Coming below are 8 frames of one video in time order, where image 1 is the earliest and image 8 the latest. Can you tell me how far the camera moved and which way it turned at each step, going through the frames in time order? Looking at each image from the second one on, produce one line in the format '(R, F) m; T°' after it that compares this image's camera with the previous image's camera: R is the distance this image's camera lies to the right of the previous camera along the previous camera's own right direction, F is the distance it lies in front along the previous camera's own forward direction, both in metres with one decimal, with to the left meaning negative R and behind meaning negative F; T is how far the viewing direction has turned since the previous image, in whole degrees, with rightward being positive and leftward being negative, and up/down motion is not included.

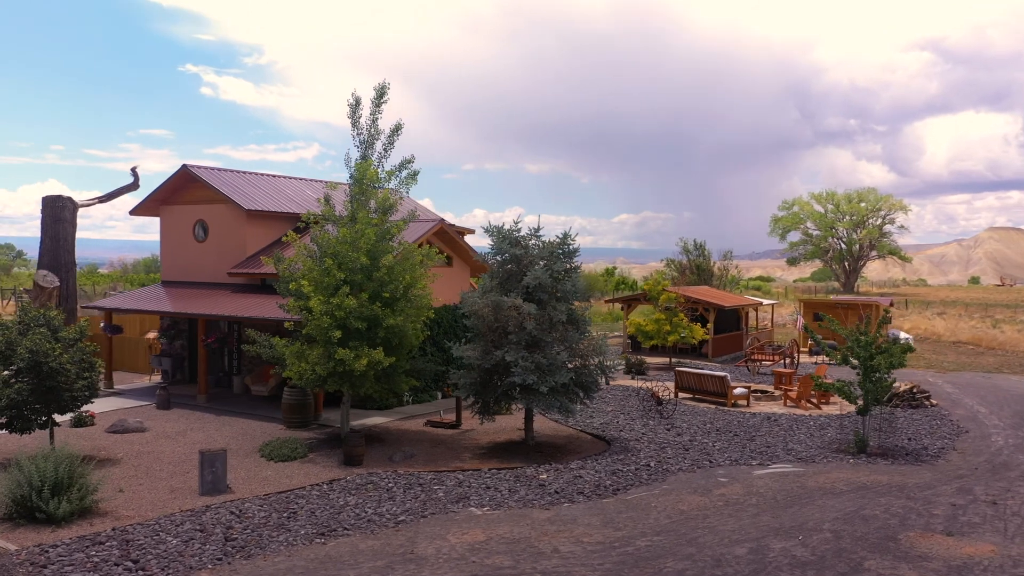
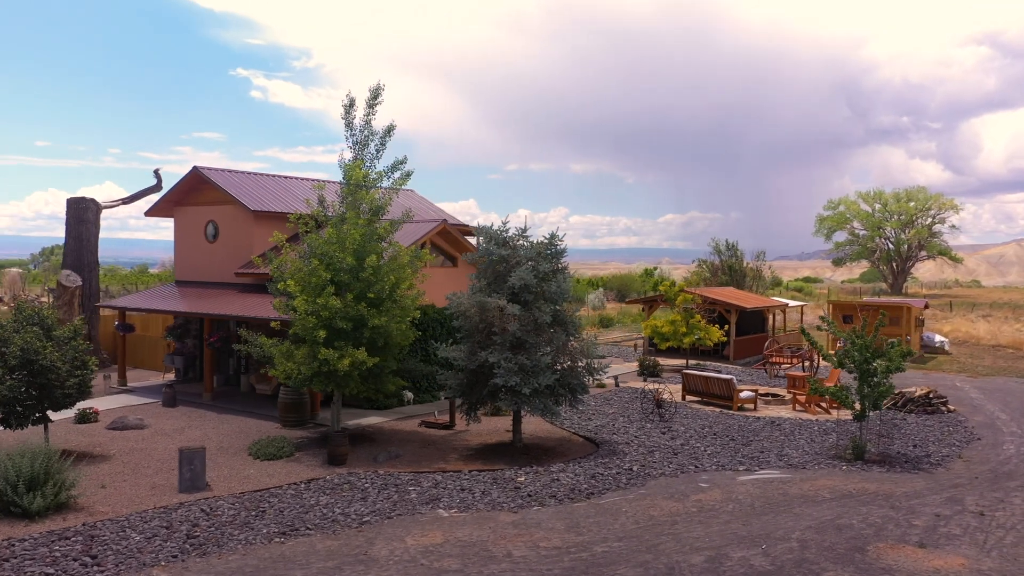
(+0.9, +0.1) m; -3°
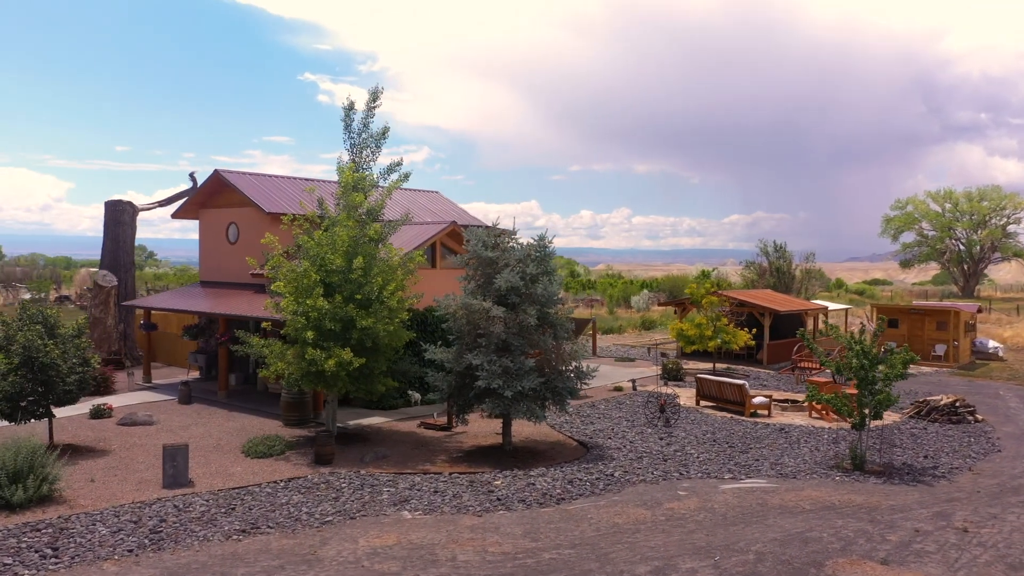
(+1.2, +0.1) m; -4°
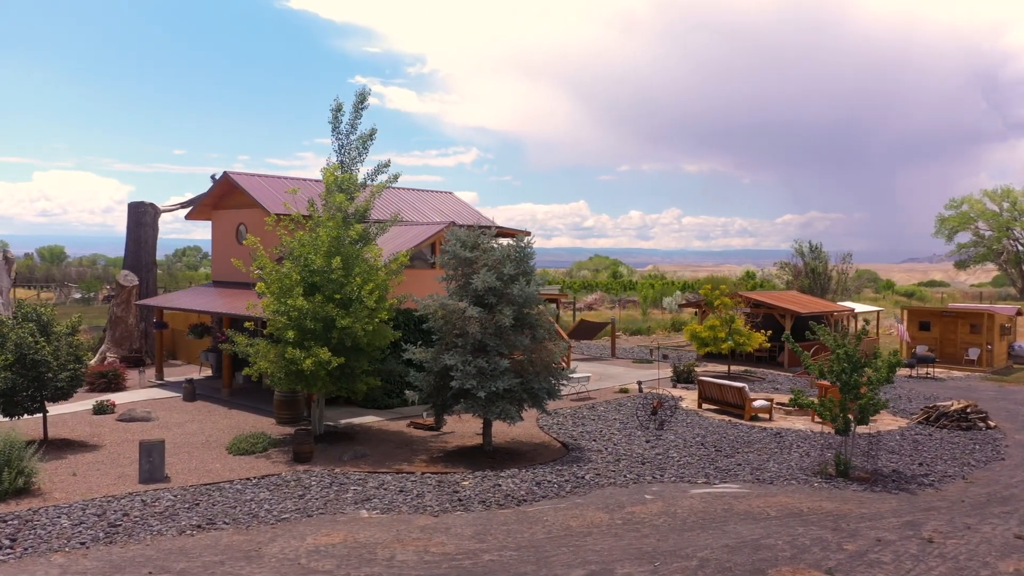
(+1.1, +0.1) m; -3°
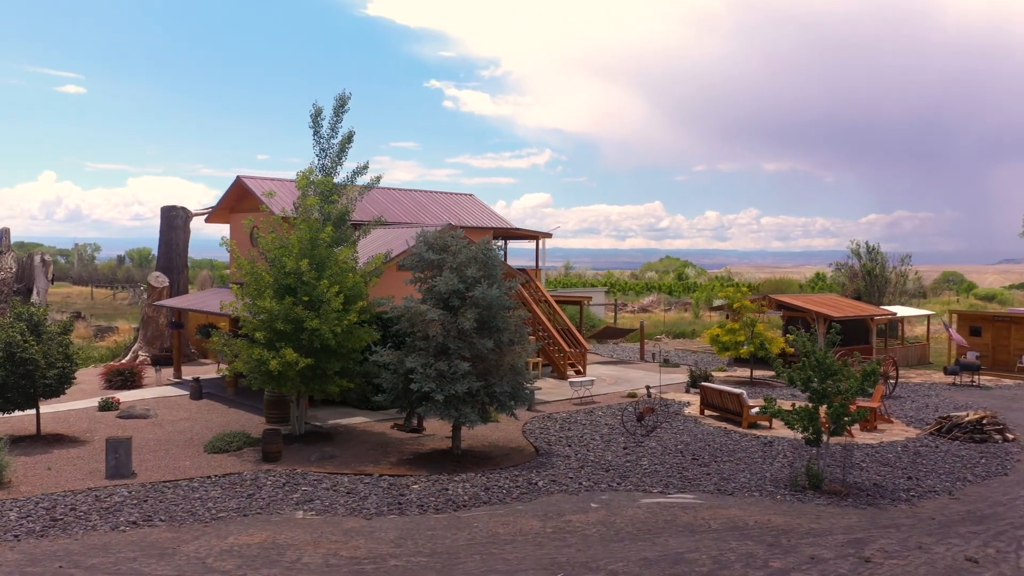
(+1.7, +0.2) m; -5°
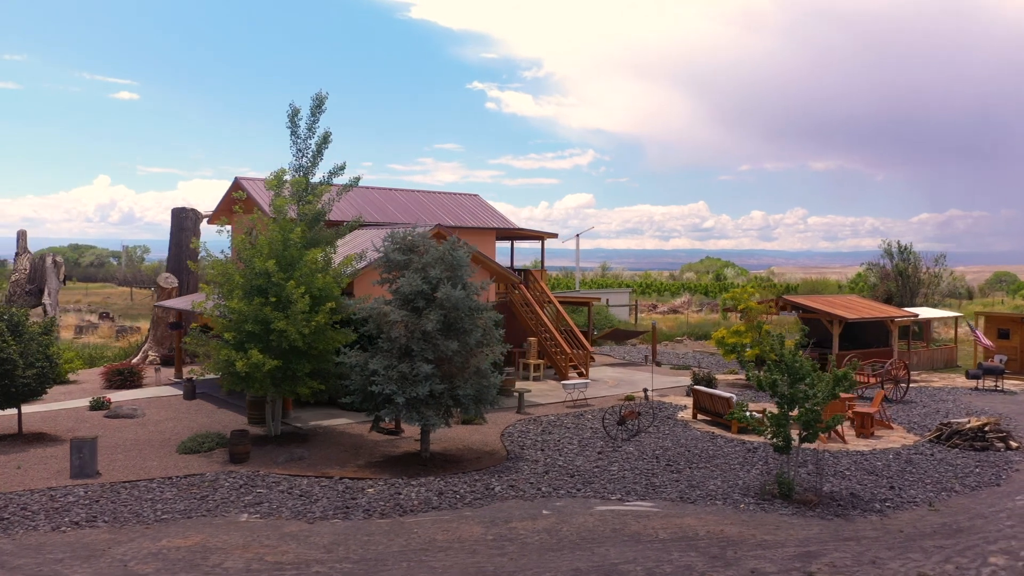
(+1.2, +0.3) m; -3°
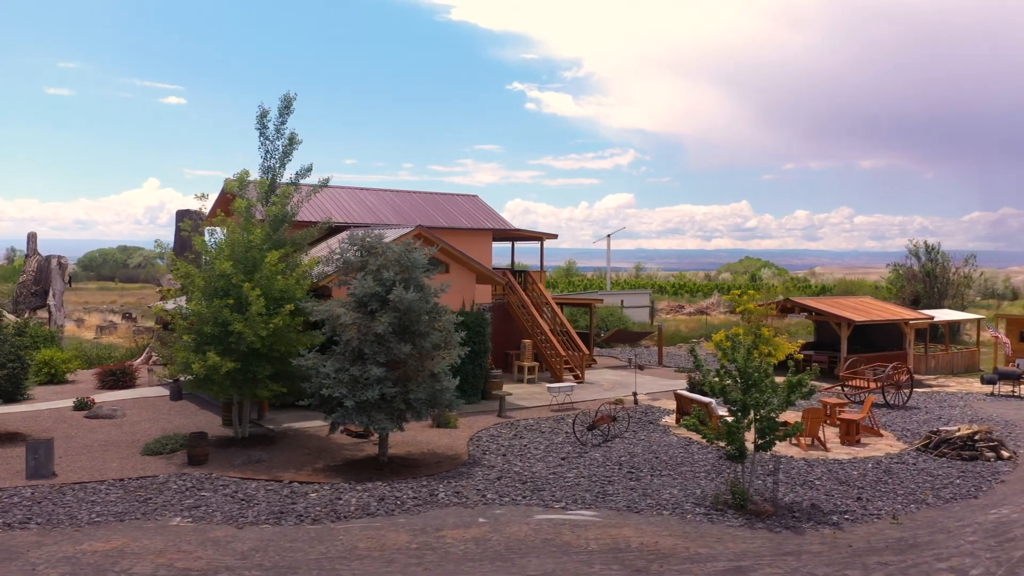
(+1.3, +0.3) m; -2°
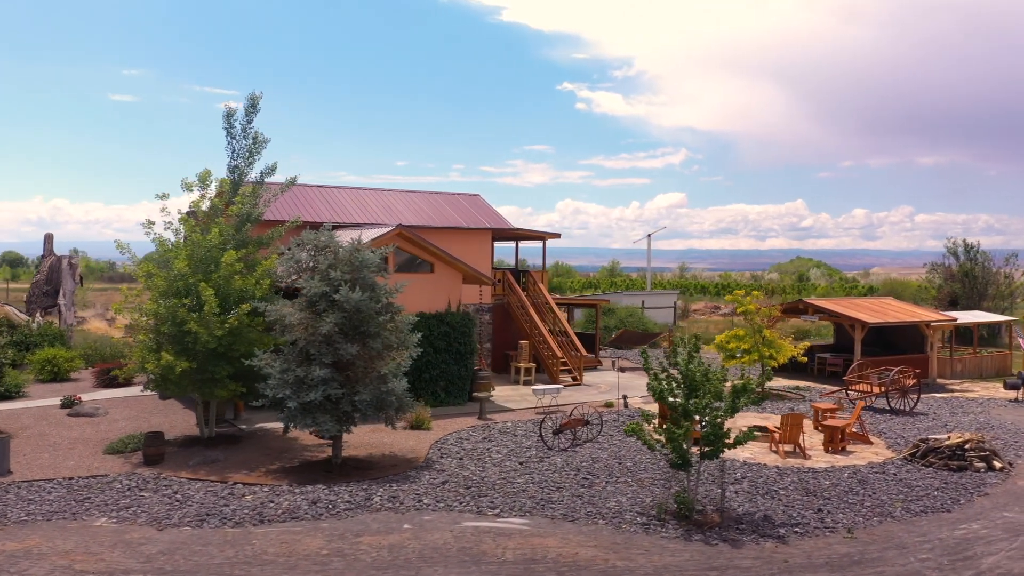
(+1.5, +0.3) m; -3°
